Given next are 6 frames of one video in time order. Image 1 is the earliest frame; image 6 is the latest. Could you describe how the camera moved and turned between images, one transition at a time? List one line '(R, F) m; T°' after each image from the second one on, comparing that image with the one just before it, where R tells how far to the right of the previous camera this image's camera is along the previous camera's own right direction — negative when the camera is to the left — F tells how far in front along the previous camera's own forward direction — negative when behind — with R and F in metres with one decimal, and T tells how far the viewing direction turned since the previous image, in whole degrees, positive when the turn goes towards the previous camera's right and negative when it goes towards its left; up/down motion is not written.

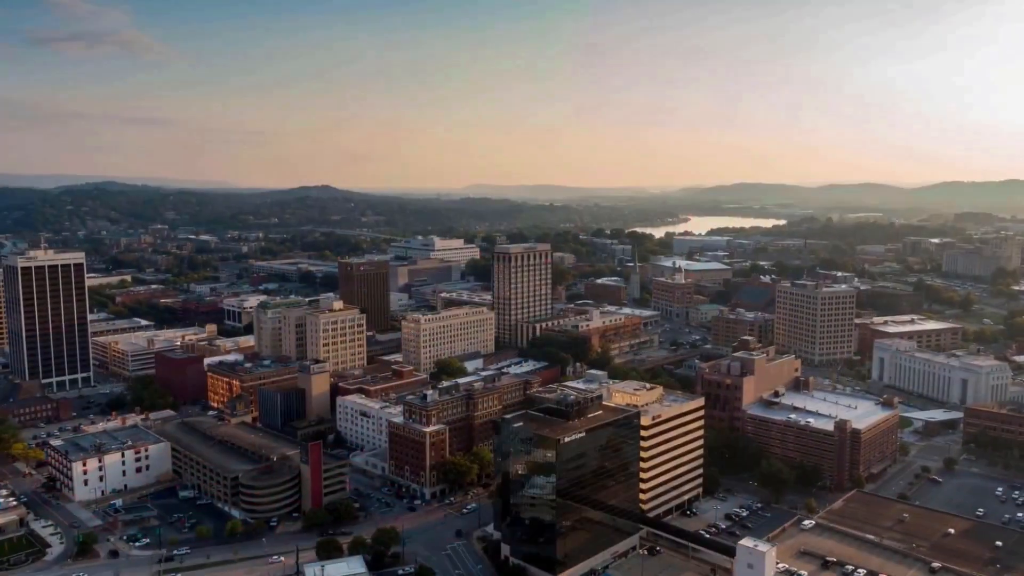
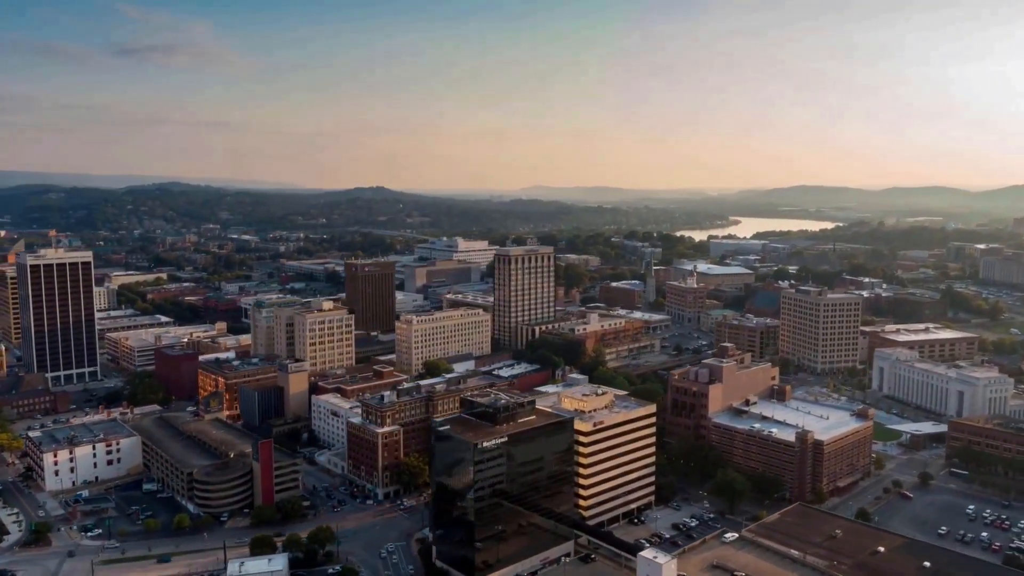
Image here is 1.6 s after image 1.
(+4.8, +0.2) m; -4°
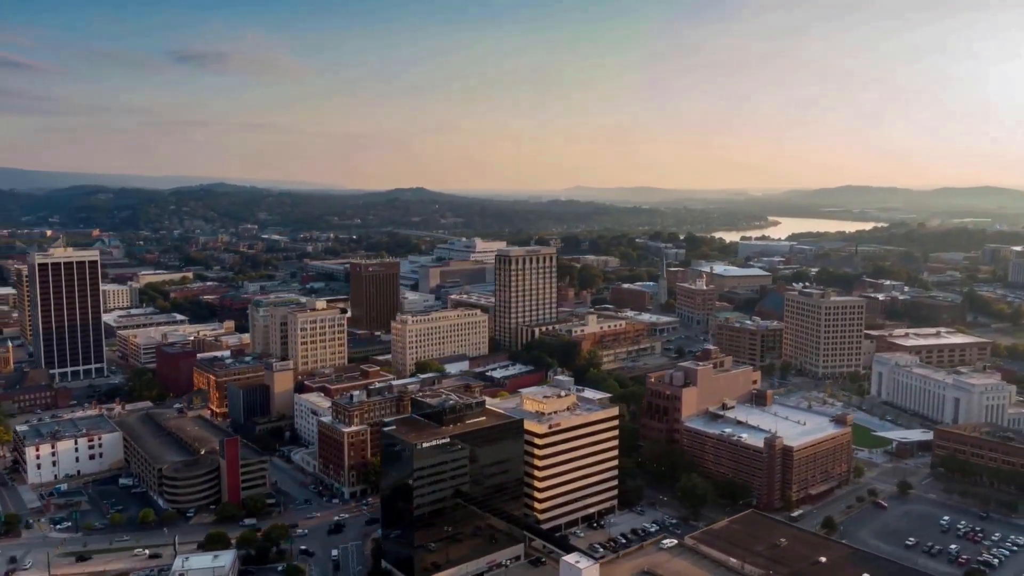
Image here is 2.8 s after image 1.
(+3.6, +0.2) m; -3°
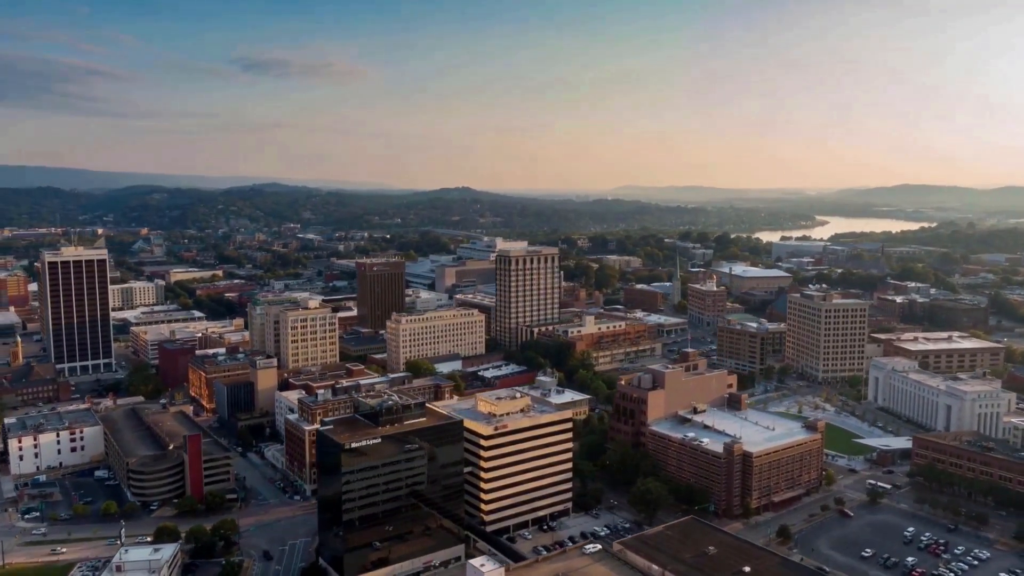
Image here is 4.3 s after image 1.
(+4.3, +0.3) m; -4°
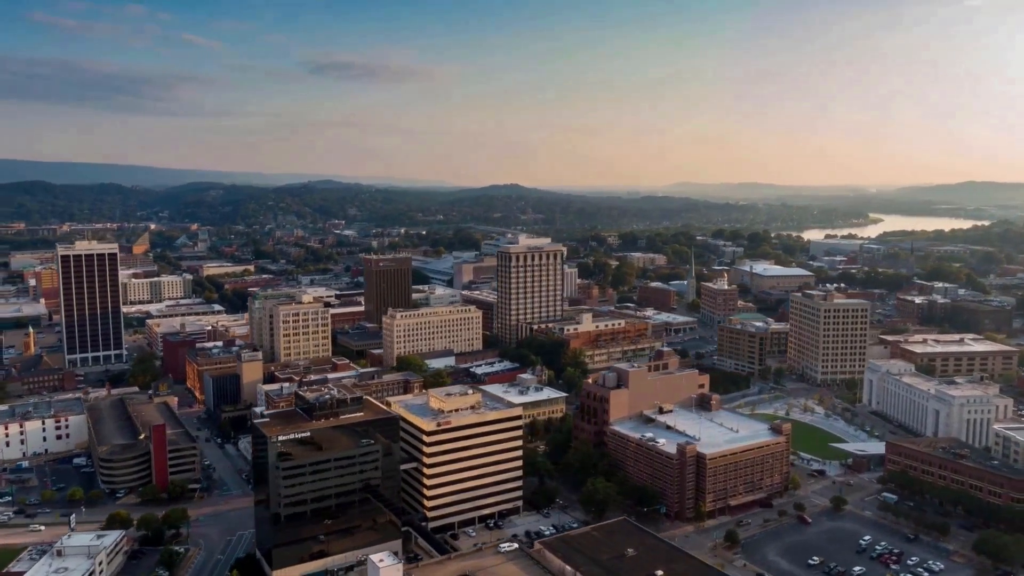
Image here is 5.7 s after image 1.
(+4.5, +0.3) m; -4°
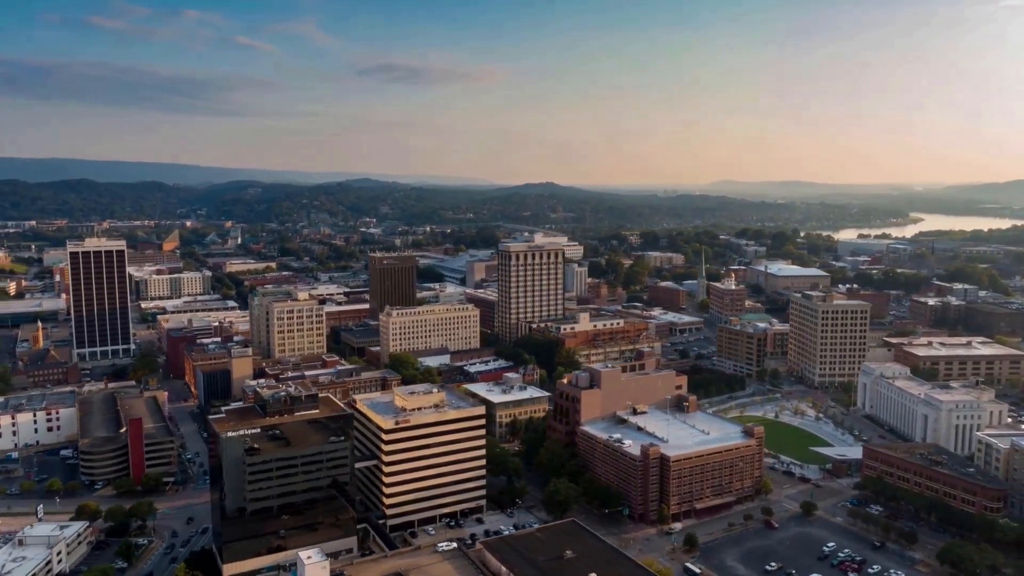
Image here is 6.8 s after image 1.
(+3.3, +0.2) m; -3°
